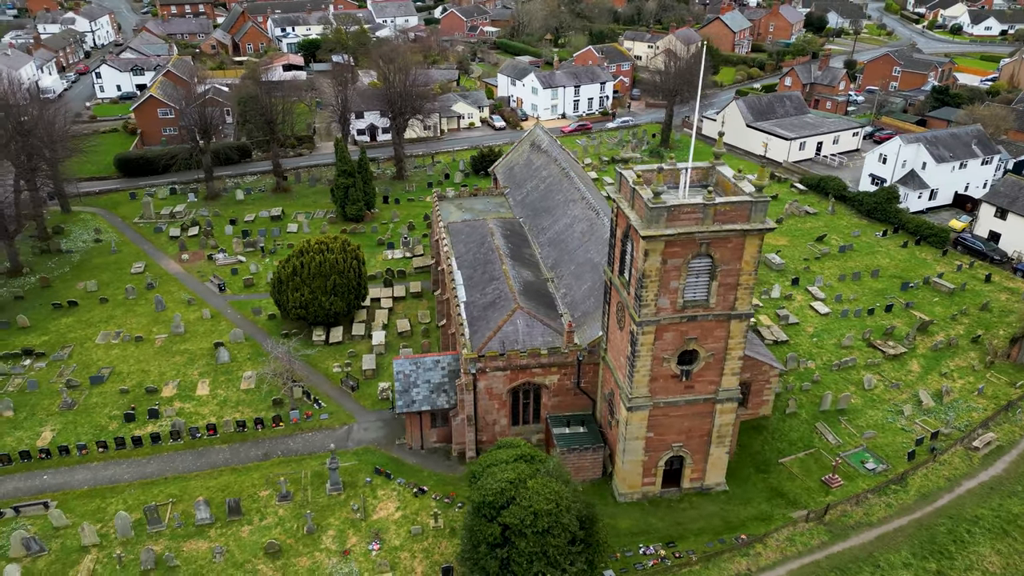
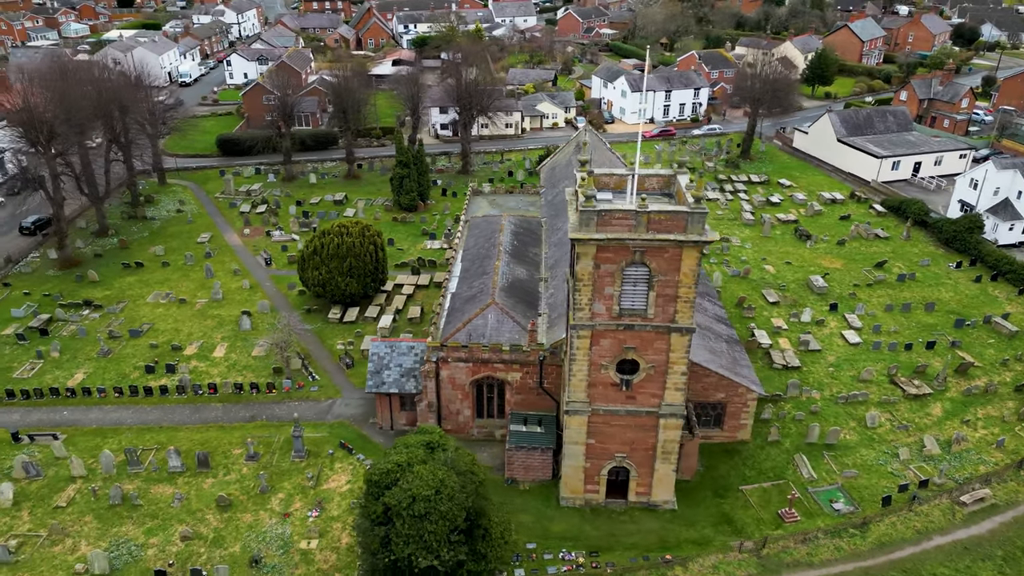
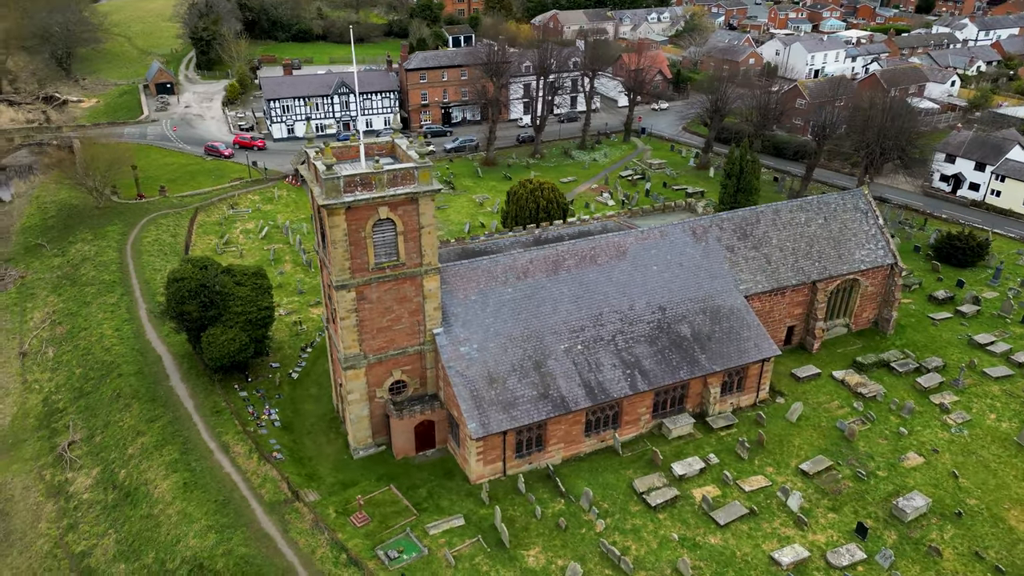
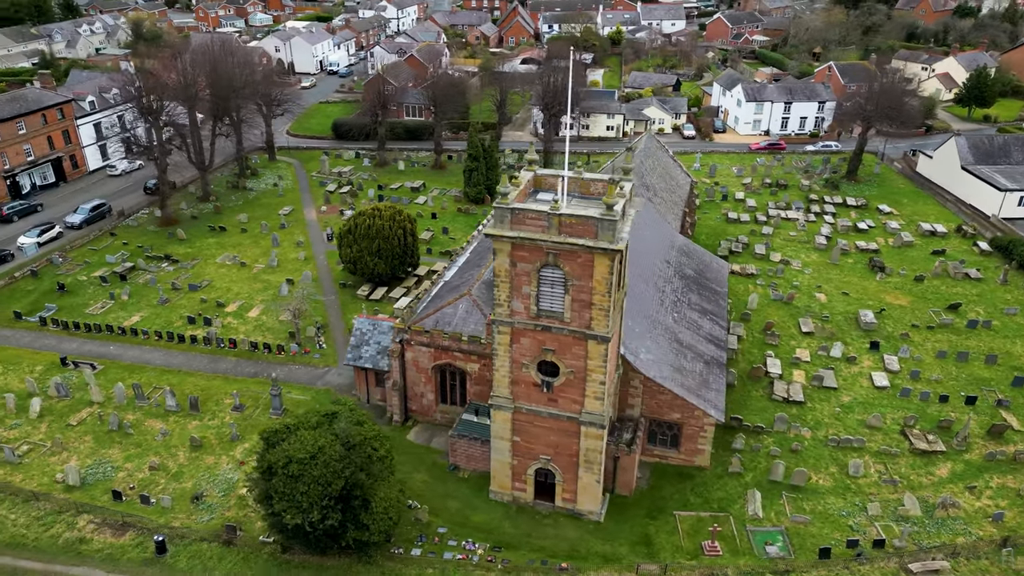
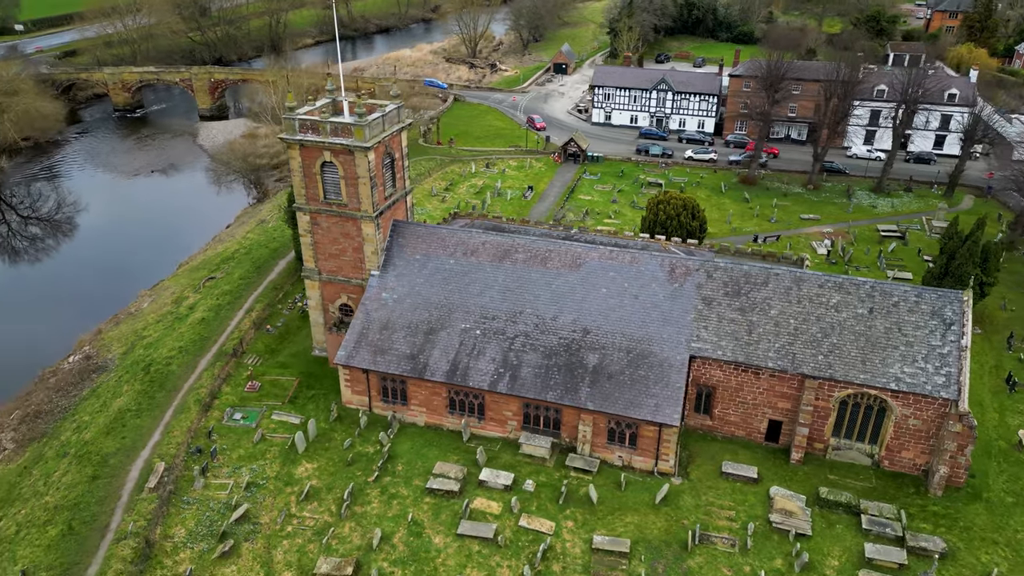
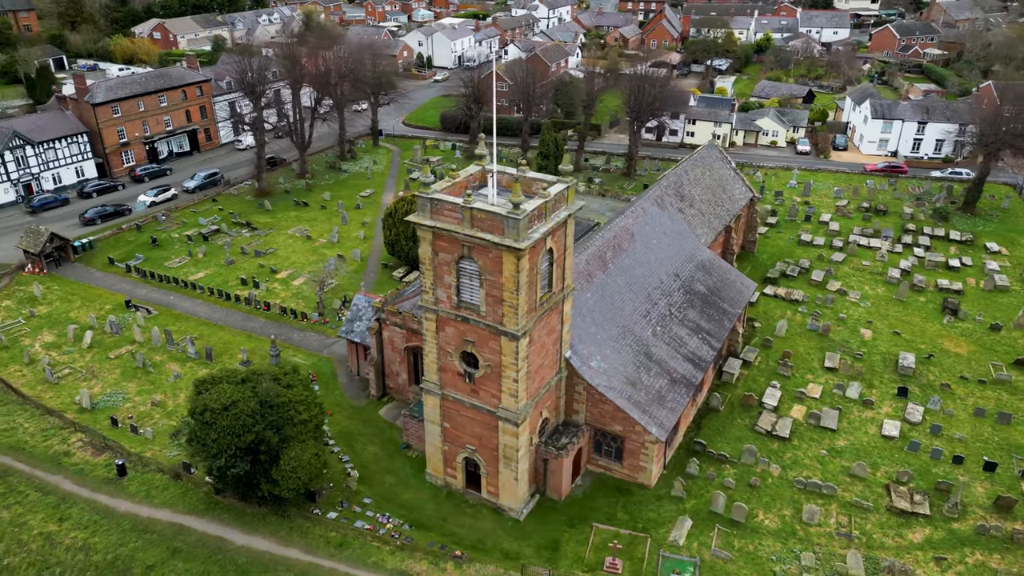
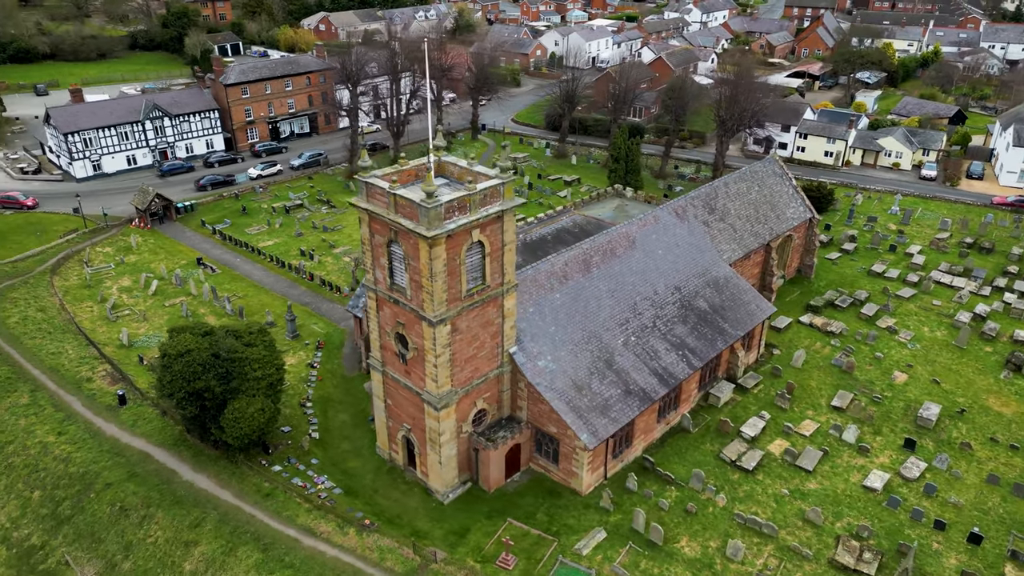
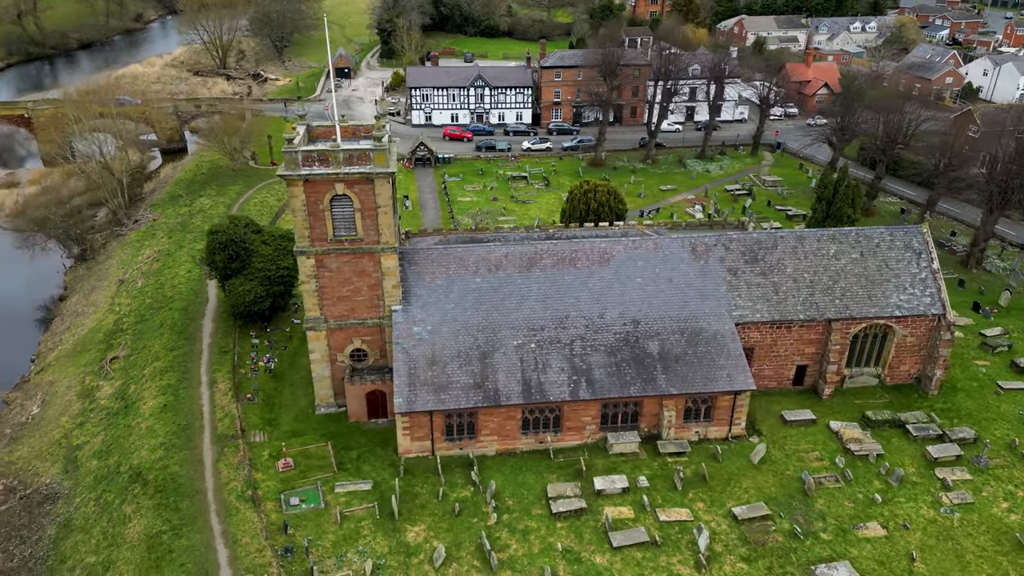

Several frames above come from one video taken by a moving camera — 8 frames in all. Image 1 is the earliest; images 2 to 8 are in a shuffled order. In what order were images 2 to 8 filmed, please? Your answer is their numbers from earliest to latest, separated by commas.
2, 4, 6, 7, 3, 8, 5
